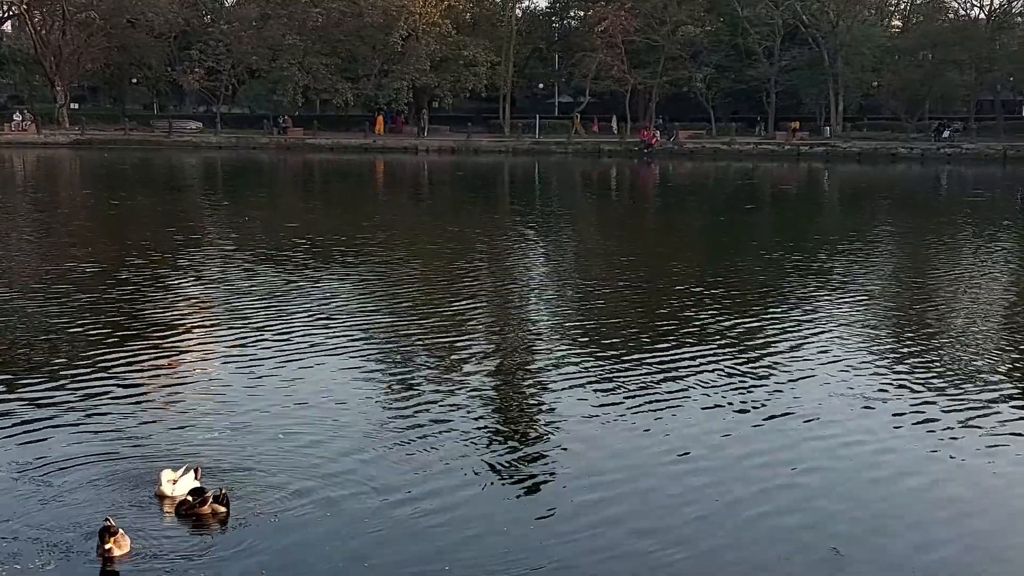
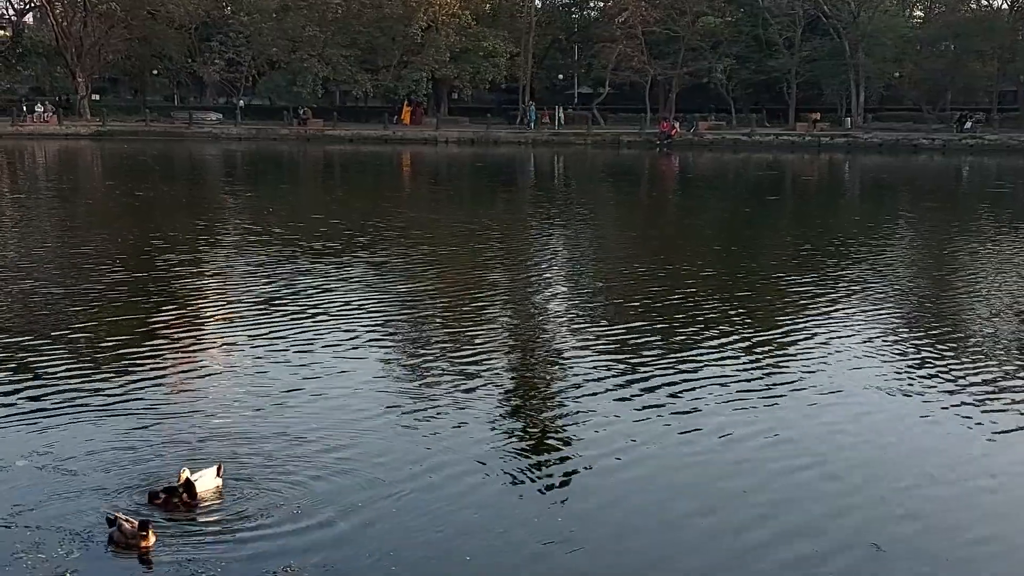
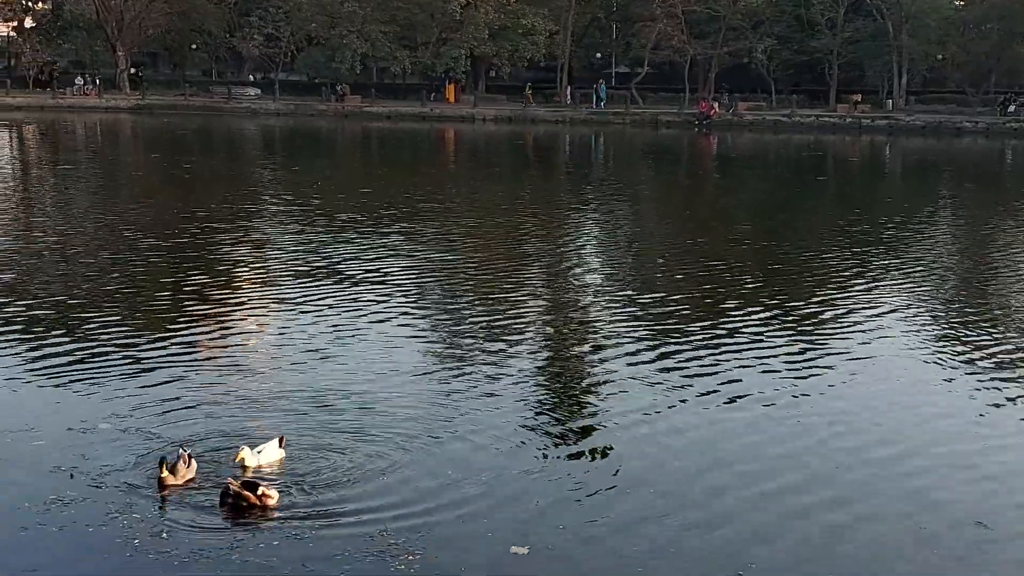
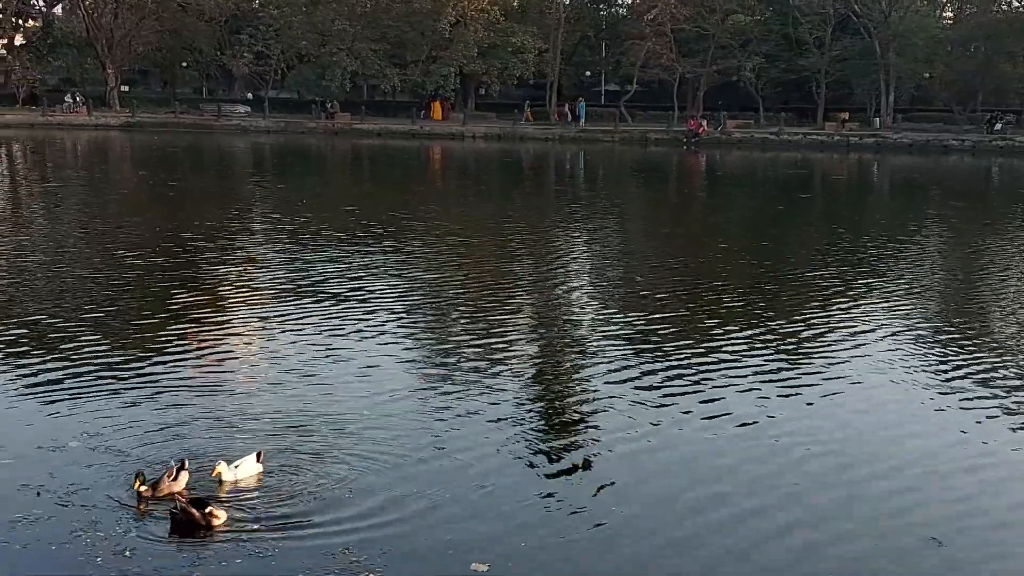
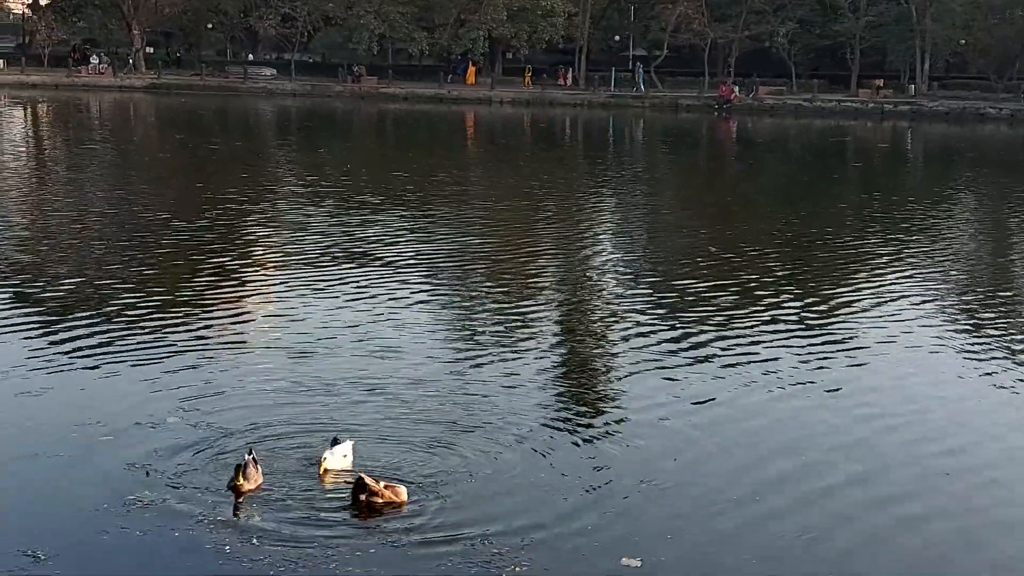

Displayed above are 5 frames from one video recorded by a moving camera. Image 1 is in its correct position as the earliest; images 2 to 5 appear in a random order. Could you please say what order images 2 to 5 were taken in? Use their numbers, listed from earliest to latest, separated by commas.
2, 4, 3, 5
